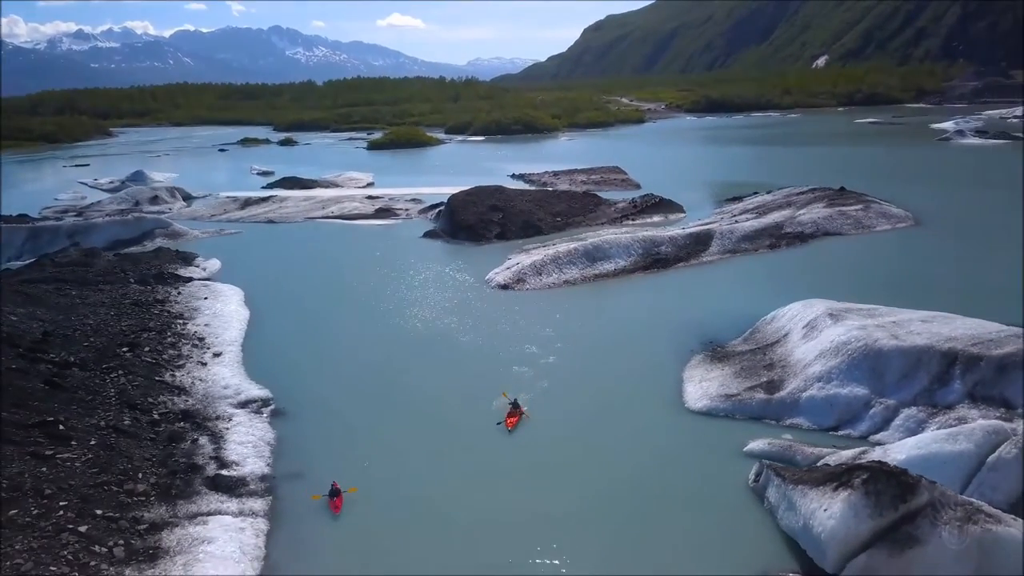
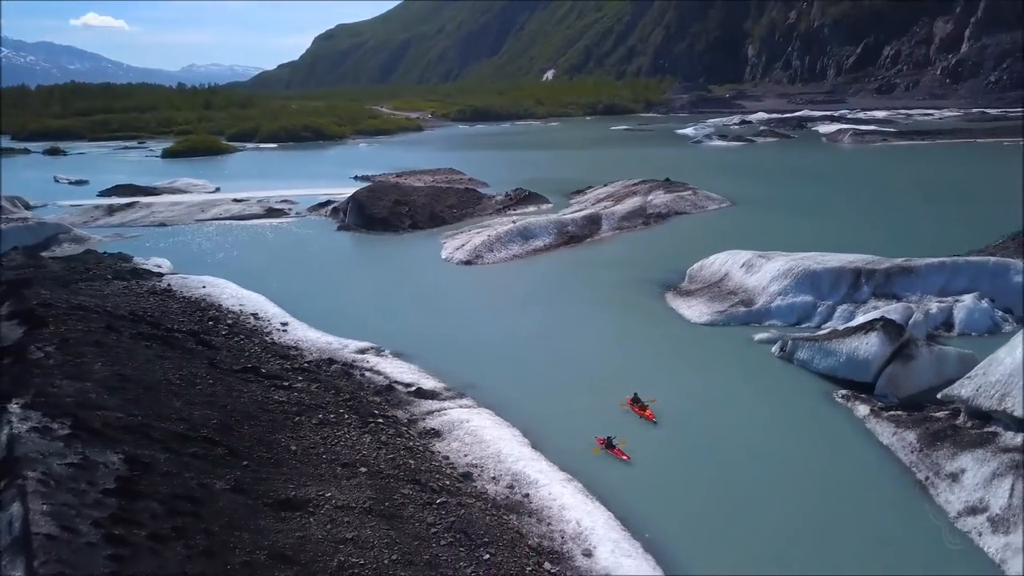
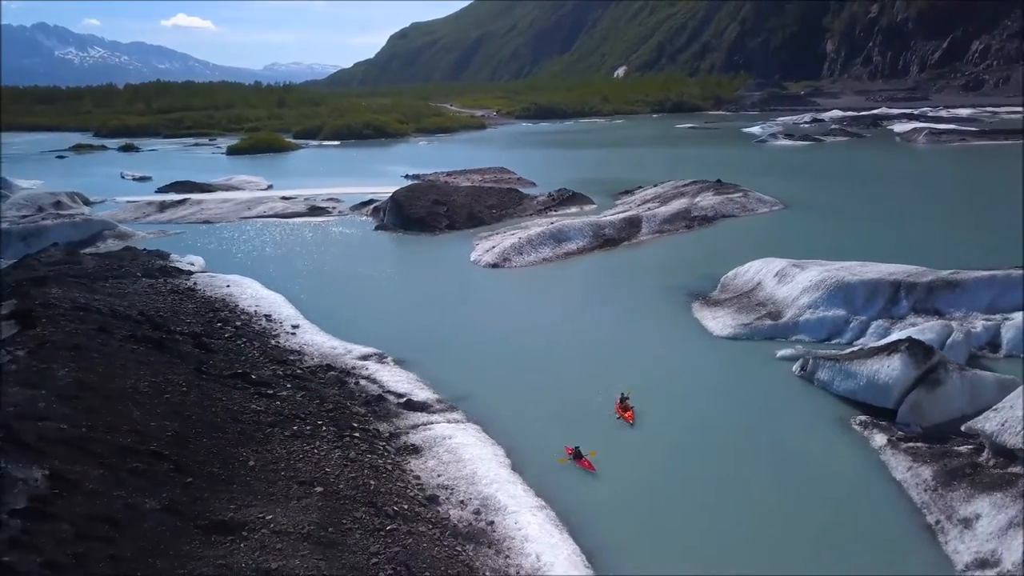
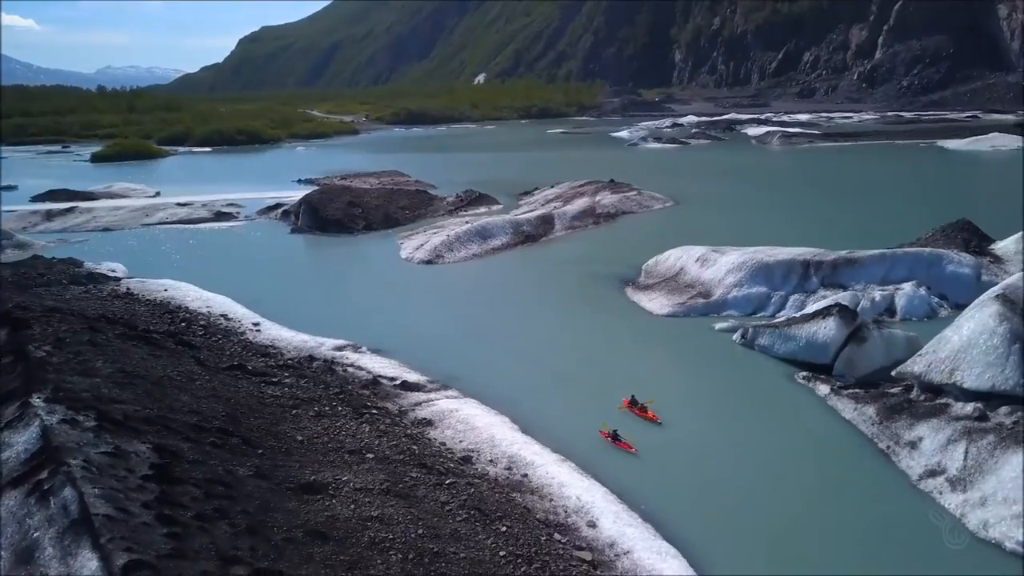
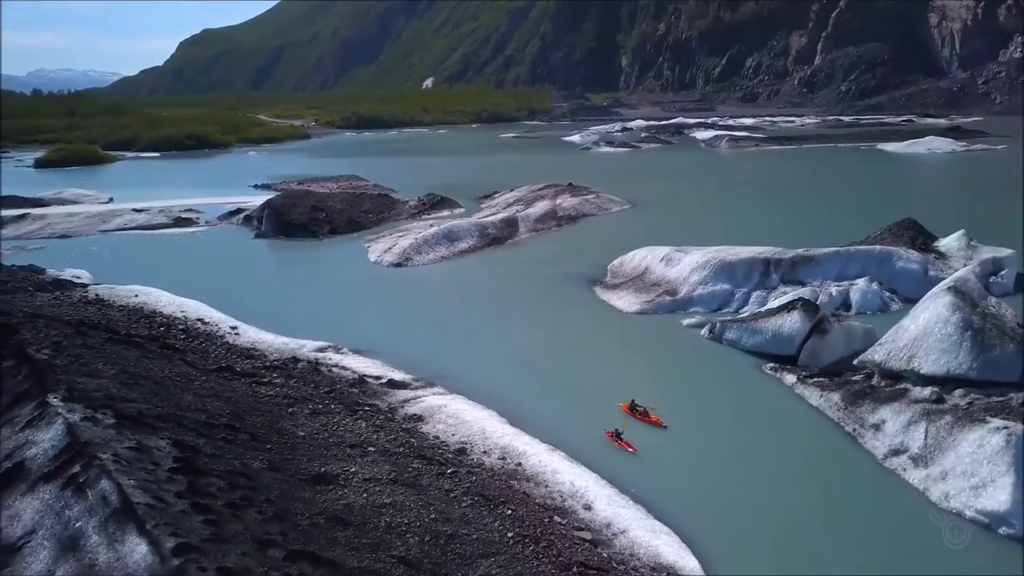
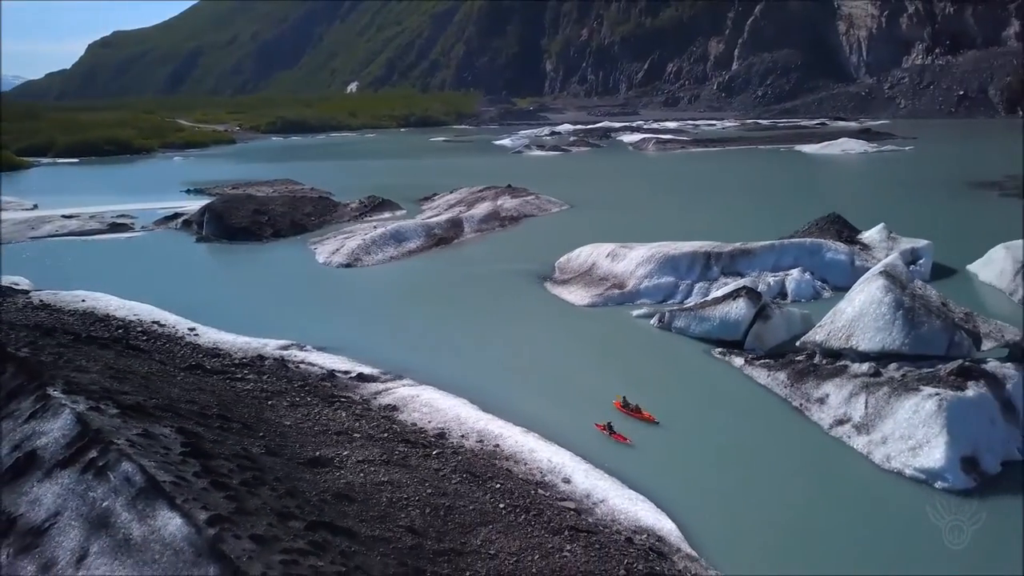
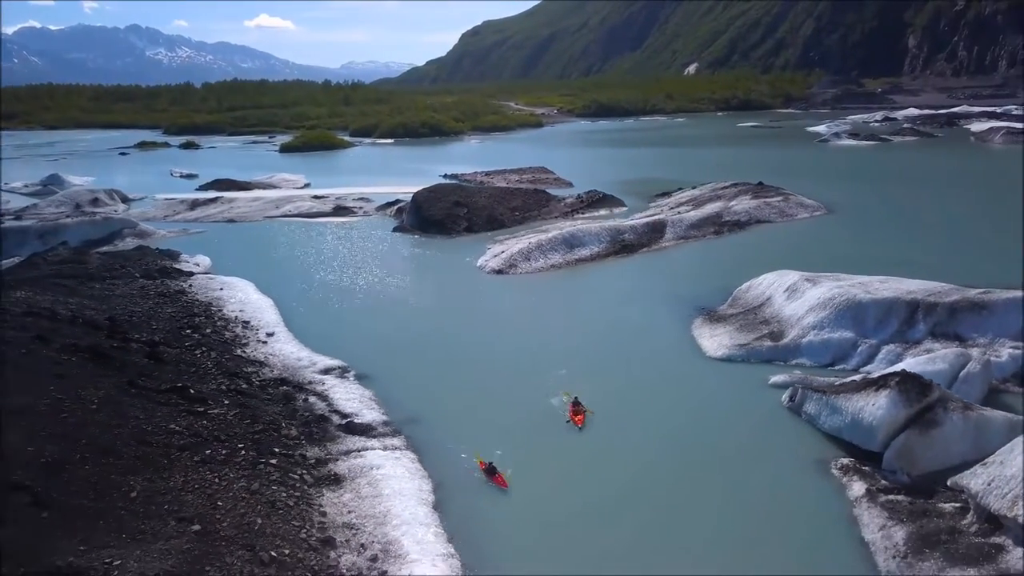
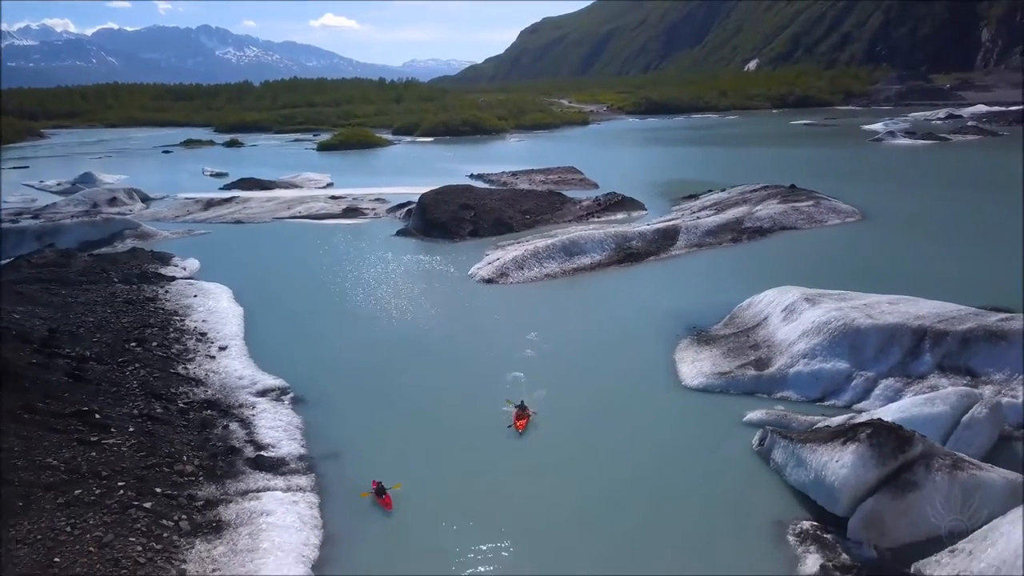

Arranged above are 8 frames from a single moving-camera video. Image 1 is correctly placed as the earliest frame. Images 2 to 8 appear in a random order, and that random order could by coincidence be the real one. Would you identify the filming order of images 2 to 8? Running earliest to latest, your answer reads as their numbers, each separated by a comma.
8, 7, 3, 2, 4, 5, 6
